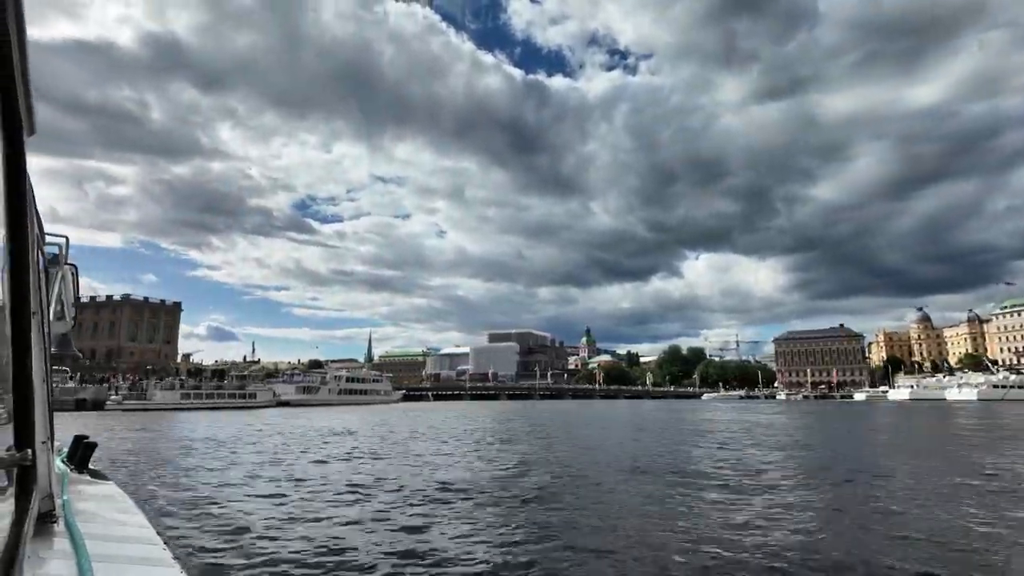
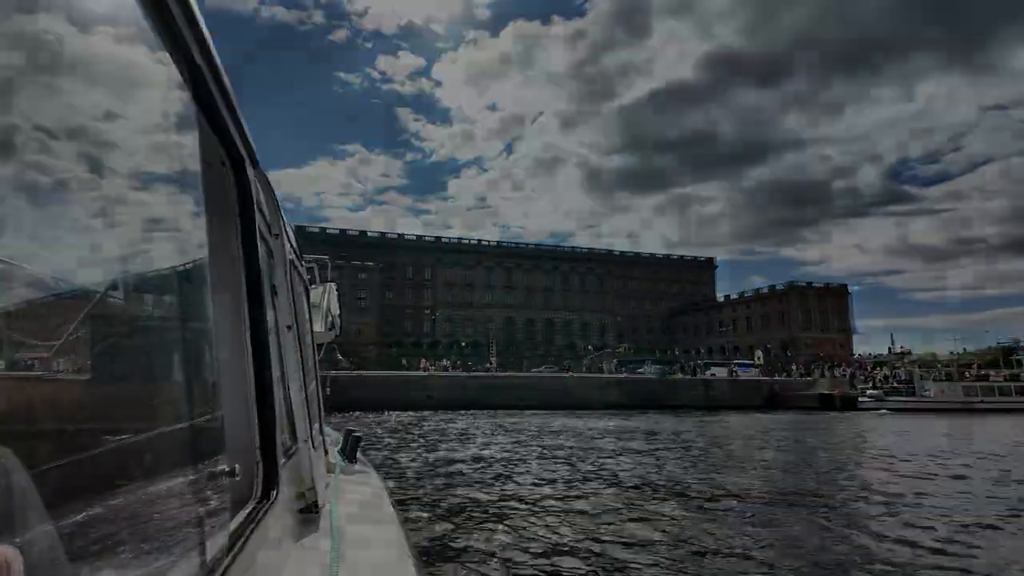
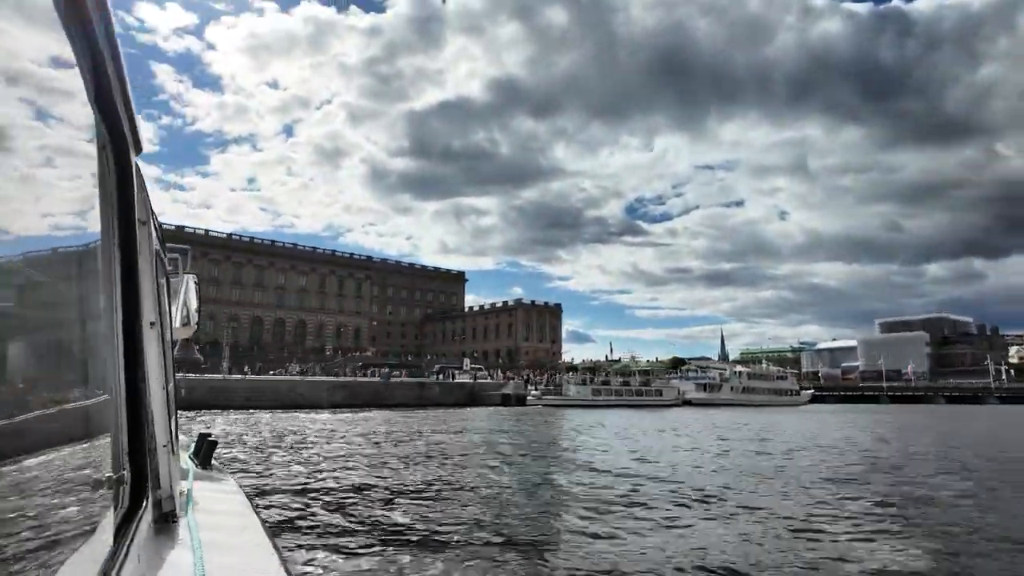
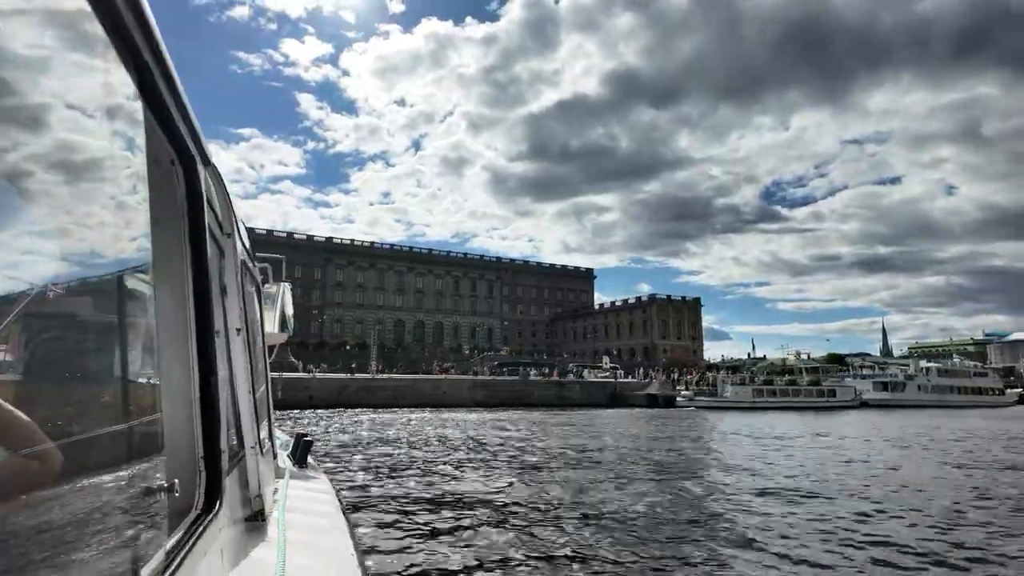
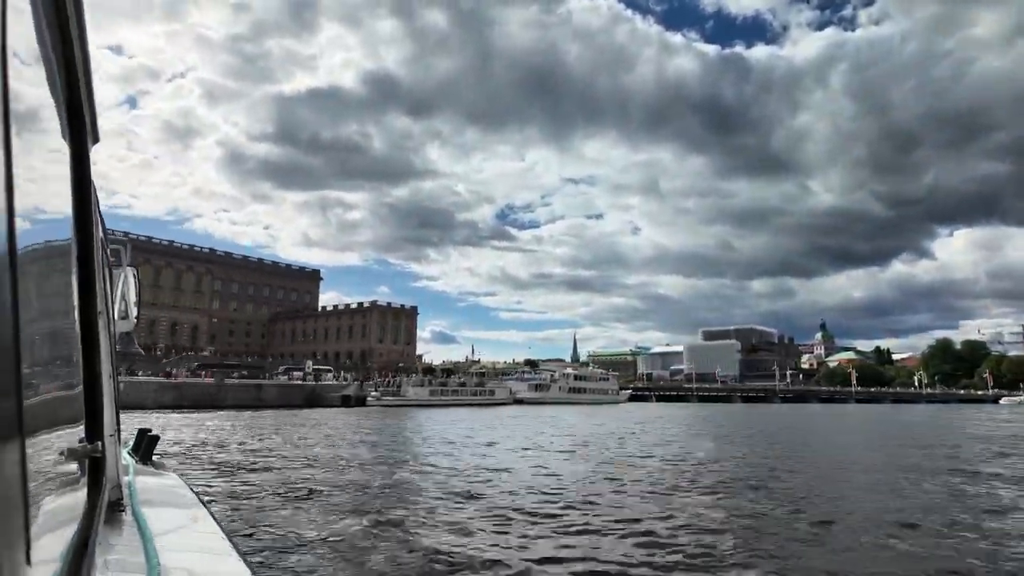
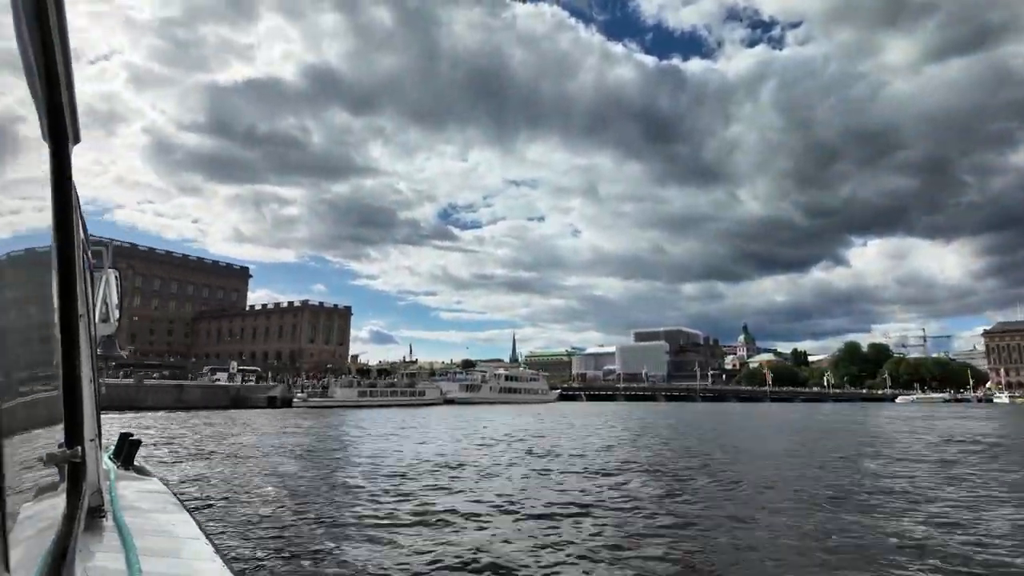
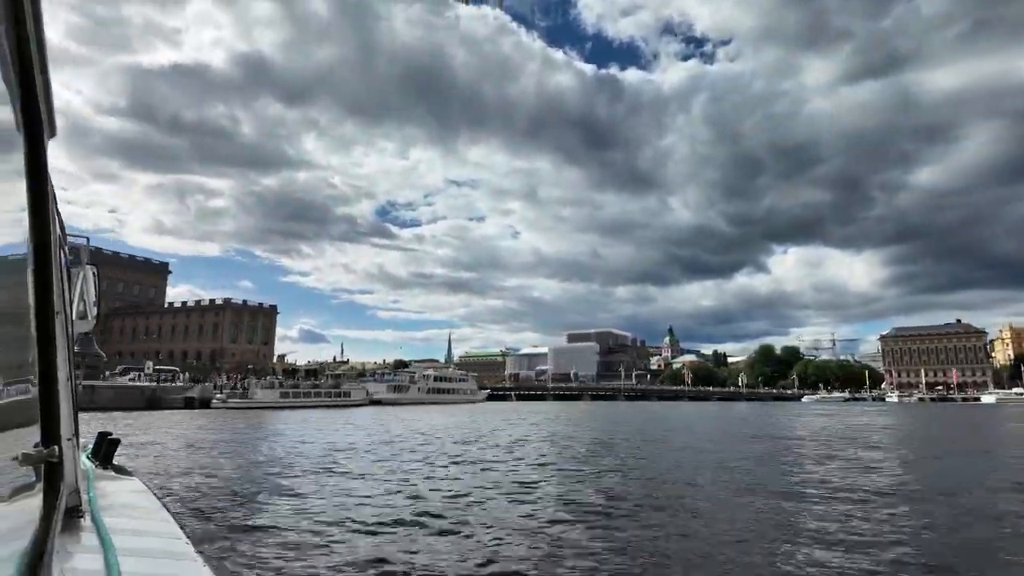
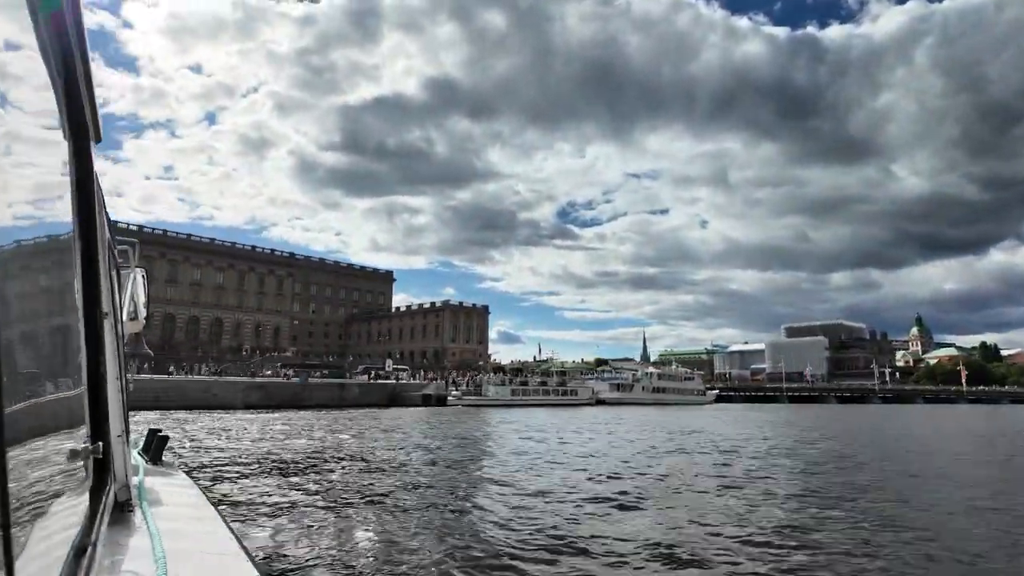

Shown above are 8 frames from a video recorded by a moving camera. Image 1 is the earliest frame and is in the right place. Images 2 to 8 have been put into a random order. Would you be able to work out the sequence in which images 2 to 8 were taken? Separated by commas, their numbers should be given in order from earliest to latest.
7, 6, 5, 8, 3, 4, 2
